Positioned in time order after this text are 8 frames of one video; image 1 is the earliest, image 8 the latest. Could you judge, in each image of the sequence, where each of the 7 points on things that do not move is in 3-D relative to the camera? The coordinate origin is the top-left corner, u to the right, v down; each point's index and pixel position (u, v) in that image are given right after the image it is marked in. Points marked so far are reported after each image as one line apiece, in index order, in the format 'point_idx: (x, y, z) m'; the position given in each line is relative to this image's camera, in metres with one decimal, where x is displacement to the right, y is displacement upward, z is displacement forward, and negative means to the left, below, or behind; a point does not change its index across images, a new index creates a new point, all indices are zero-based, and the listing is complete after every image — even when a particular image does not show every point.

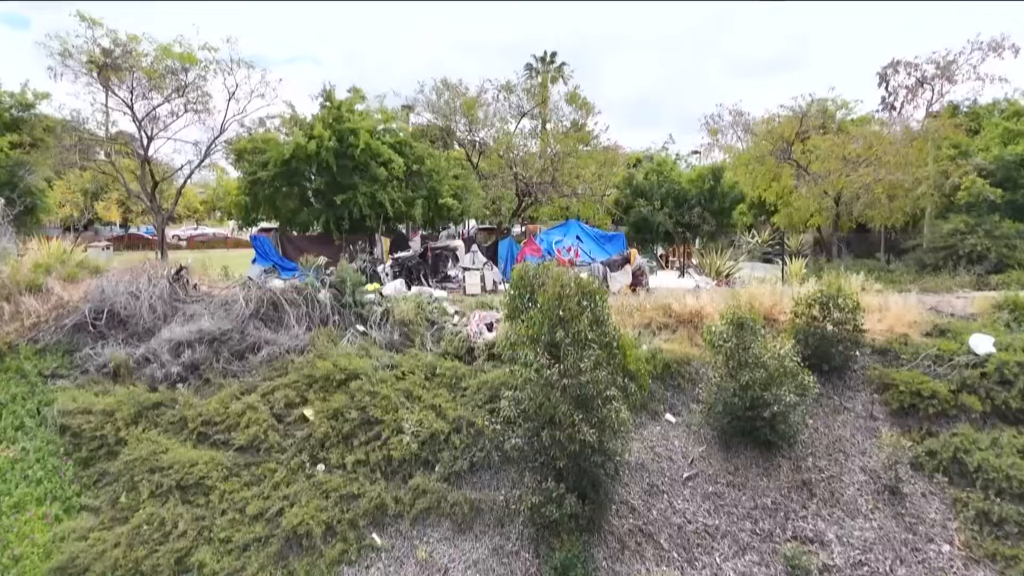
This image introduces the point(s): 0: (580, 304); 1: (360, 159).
0: (+0.5, -0.1, +7.9) m
1: (-2.0, +1.6, +14.4) m
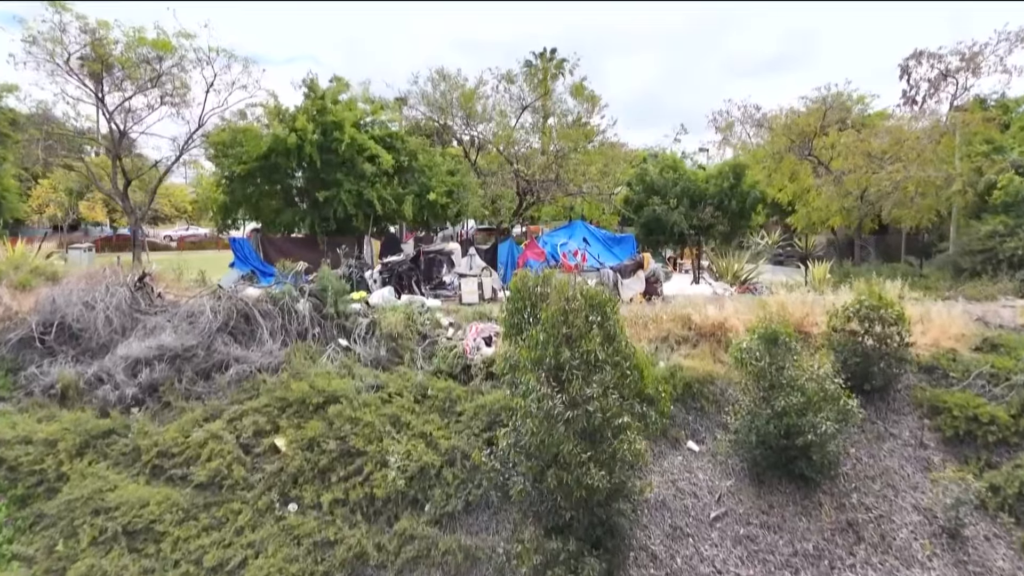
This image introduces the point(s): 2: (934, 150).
0: (+0.5, -0.2, +6.7) m
1: (-2.0, +1.5, +13.3) m
2: (+5.8, +1.9, +15.3) m
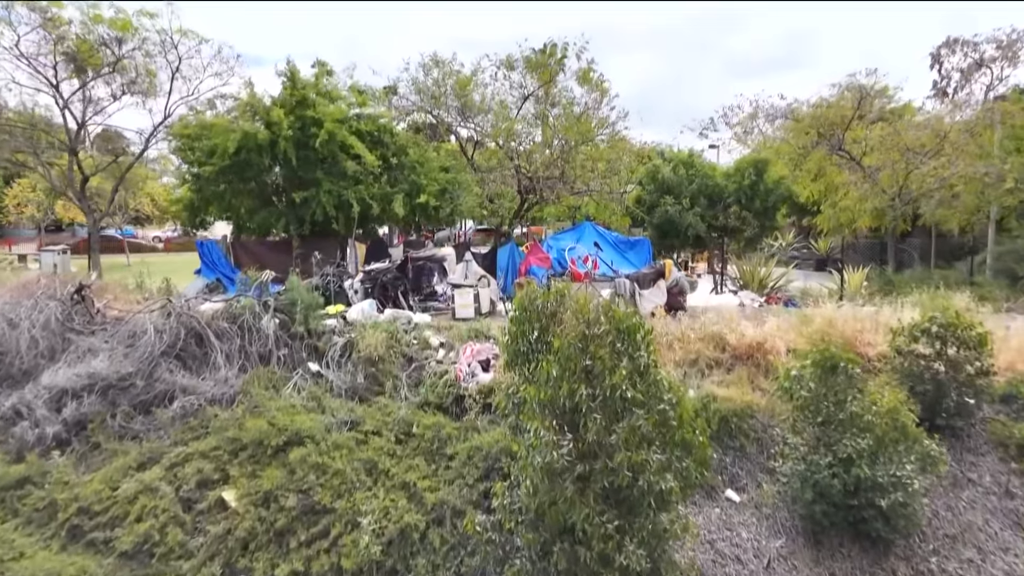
0: (+0.5, -0.3, +5.2) m
1: (-2.0, +1.4, +11.8) m
2: (+5.8, +1.8, +13.8) m
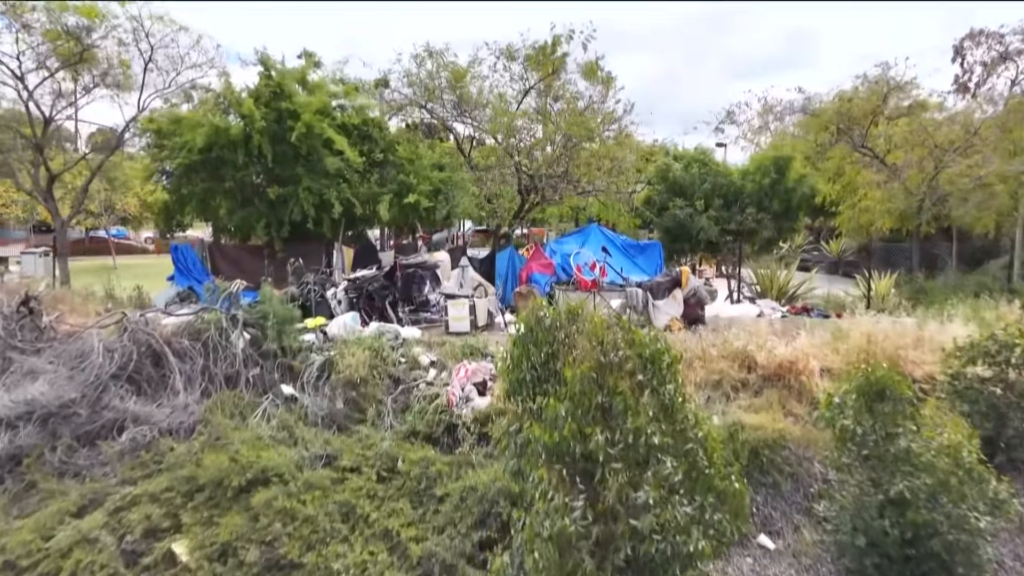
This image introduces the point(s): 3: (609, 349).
0: (+0.5, -0.4, +4.2) m
1: (-2.0, +1.4, +10.8) m
2: (+5.8, +1.7, +12.8) m
3: (+0.4, -0.2, +4.3) m
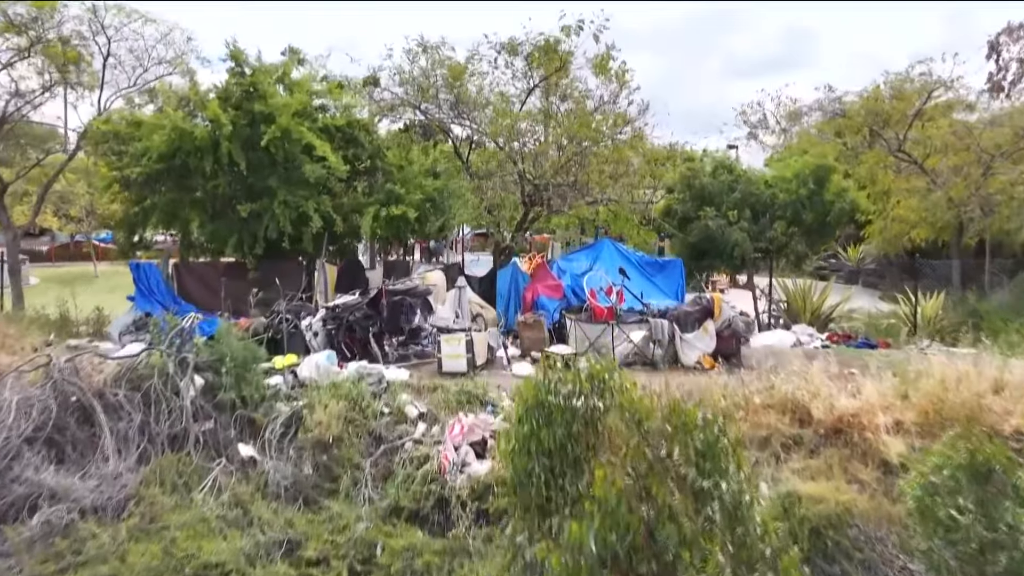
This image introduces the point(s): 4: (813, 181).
0: (+0.5, -0.6, +3.0) m
1: (-2.0, +1.2, +9.6) m
2: (+5.8, +1.5, +11.6) m
3: (+0.4, -0.5, +3.0) m
4: (+2.9, +1.0, +11.0) m
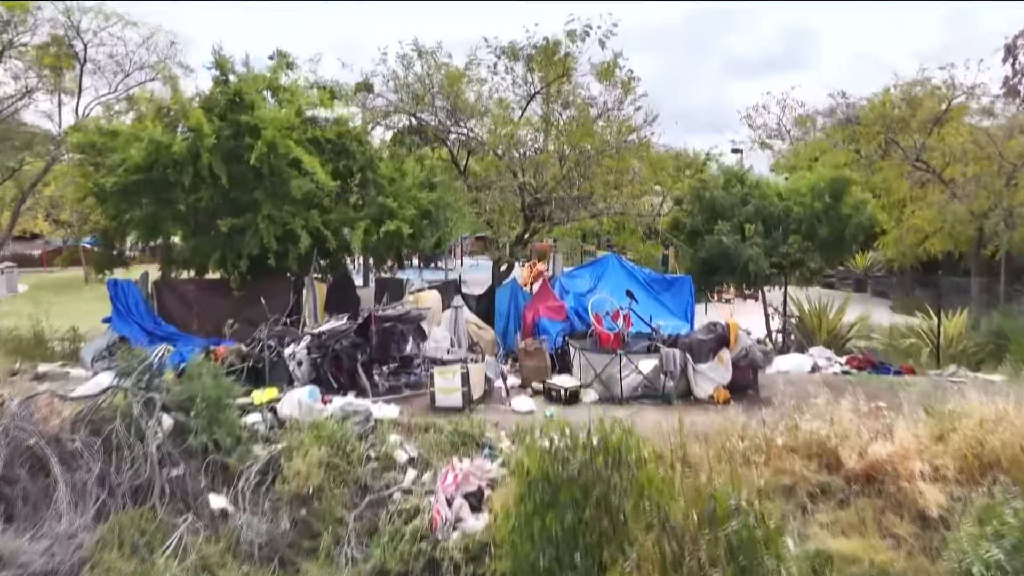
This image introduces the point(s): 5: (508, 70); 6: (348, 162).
0: (+0.5, -0.7, +2.4) m
1: (-2.0, +1.0, +9.0) m
2: (+5.8, +1.3, +11.0) m
3: (+0.4, -0.6, +2.4) m
4: (+2.9, +0.9, +10.5) m
5: (0.0, +2.2, +11.2) m
6: (-1.4, +1.1, +9.8) m
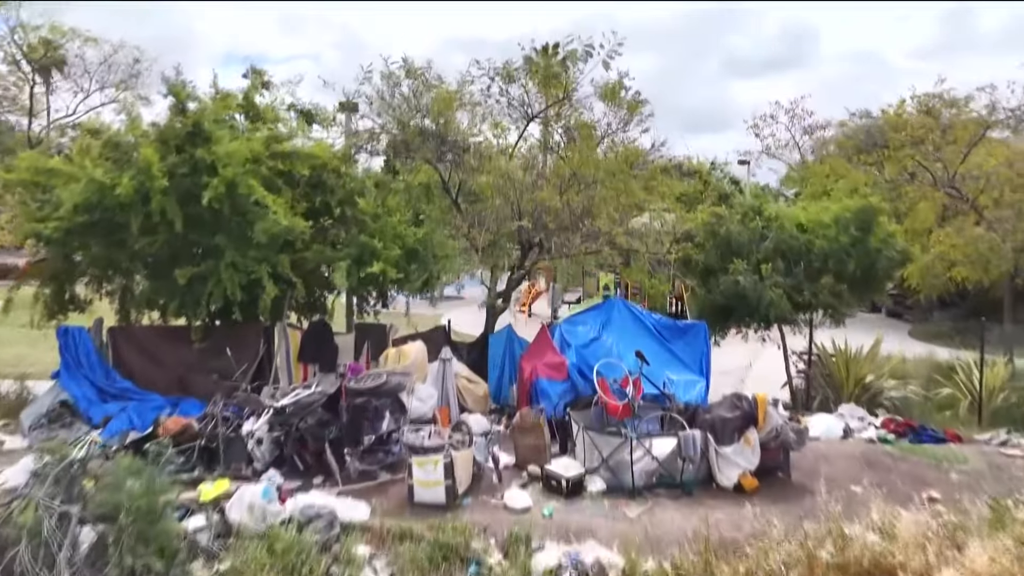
0: (+0.5, -1.1, +1.5) m
1: (-2.0, +0.6, +8.0) m
2: (+5.8, +1.0, +10.1) m
3: (+0.4, -1.0, +1.5) m
4: (+2.9, +0.5, +9.5) m
5: (-0.1, +1.8, +10.2) m
6: (-1.5, +0.7, +8.8) m
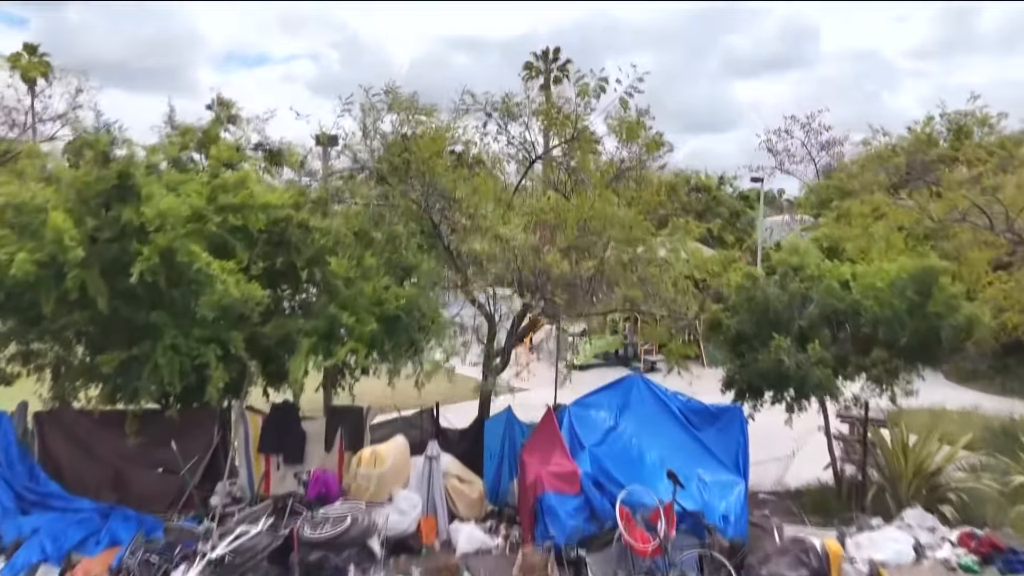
0: (+0.5, -1.6, +0.1) m
1: (-2.0, +0.1, +6.7) m
2: (+5.8, +0.4, +8.7) m
3: (+0.4, -1.5, +0.1) m
4: (+2.9, 0.0, +8.1) m
5: (-0.1, +1.3, +8.8) m
6: (-1.5, +0.2, +7.5) m
